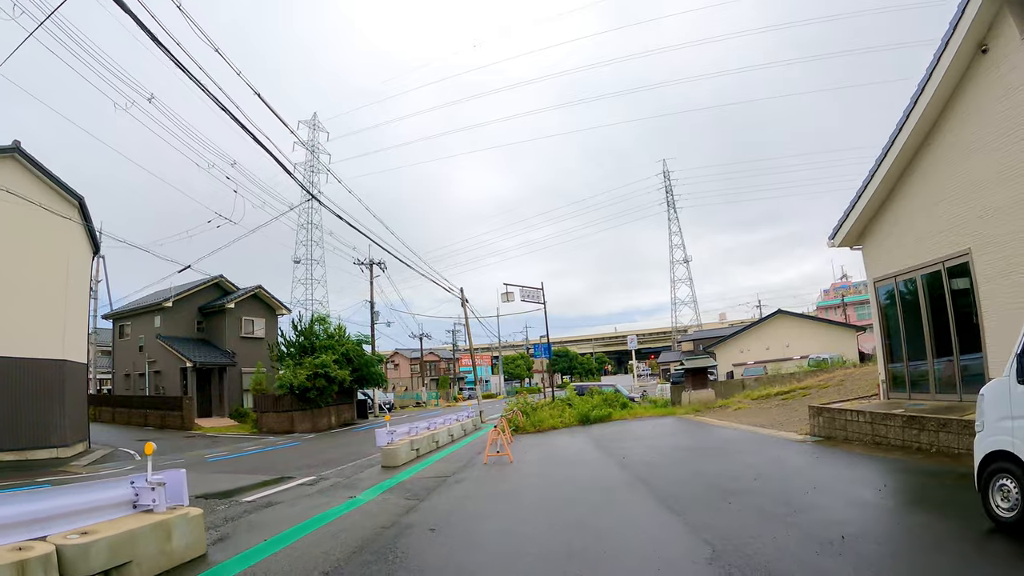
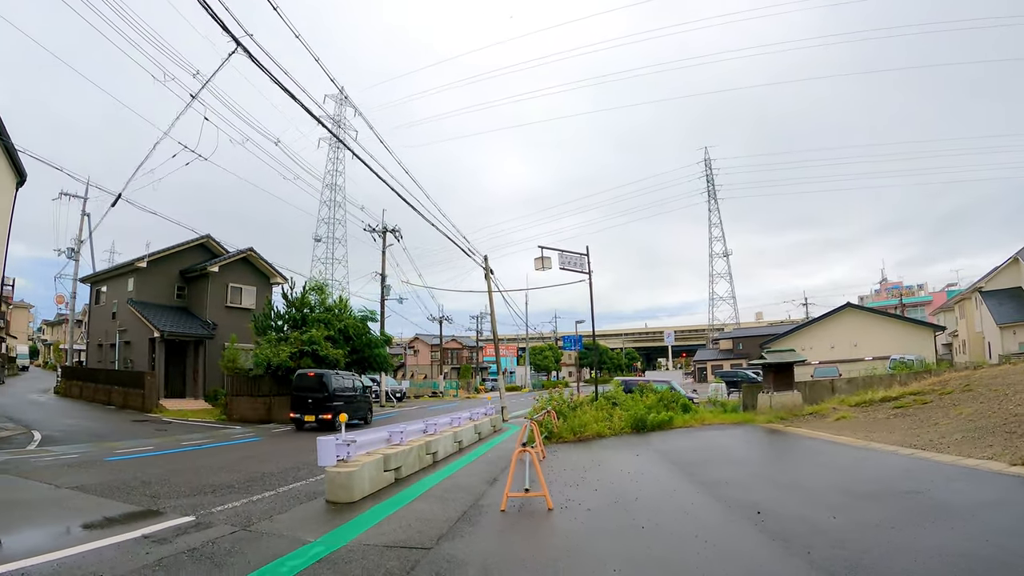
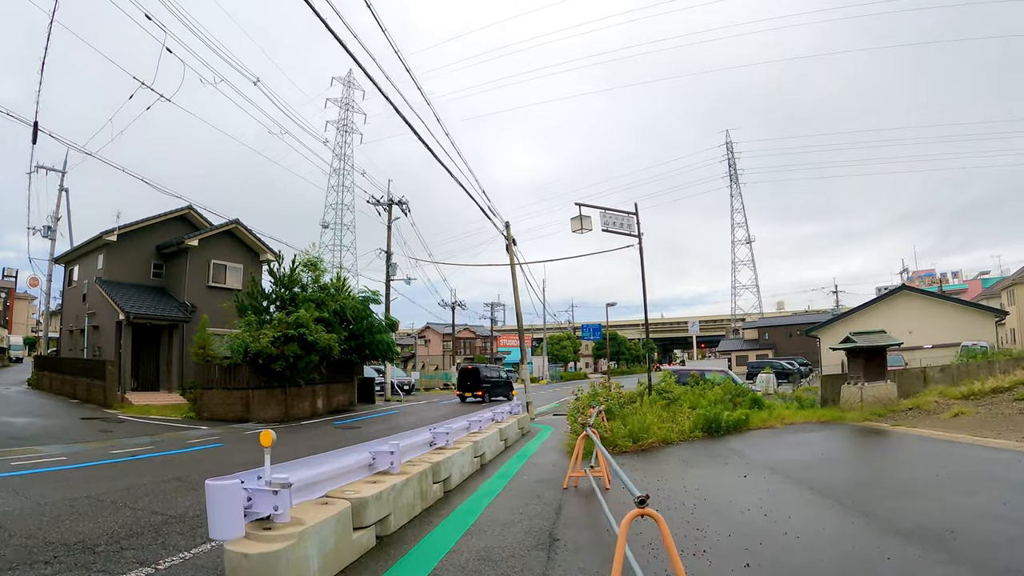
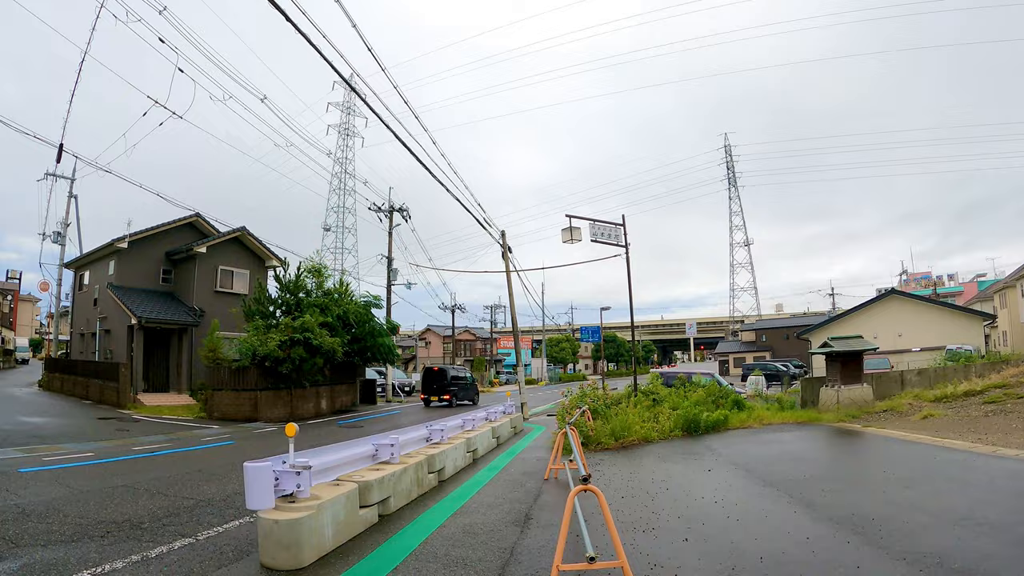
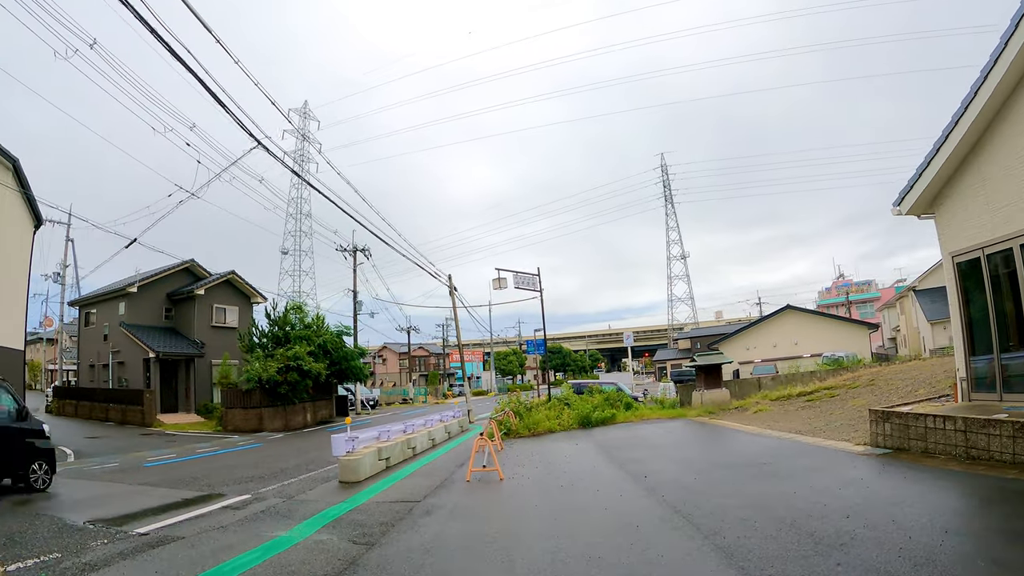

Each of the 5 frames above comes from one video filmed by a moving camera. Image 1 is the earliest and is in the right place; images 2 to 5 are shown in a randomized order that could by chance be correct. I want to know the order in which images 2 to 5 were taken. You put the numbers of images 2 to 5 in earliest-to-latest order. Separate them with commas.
5, 2, 4, 3
